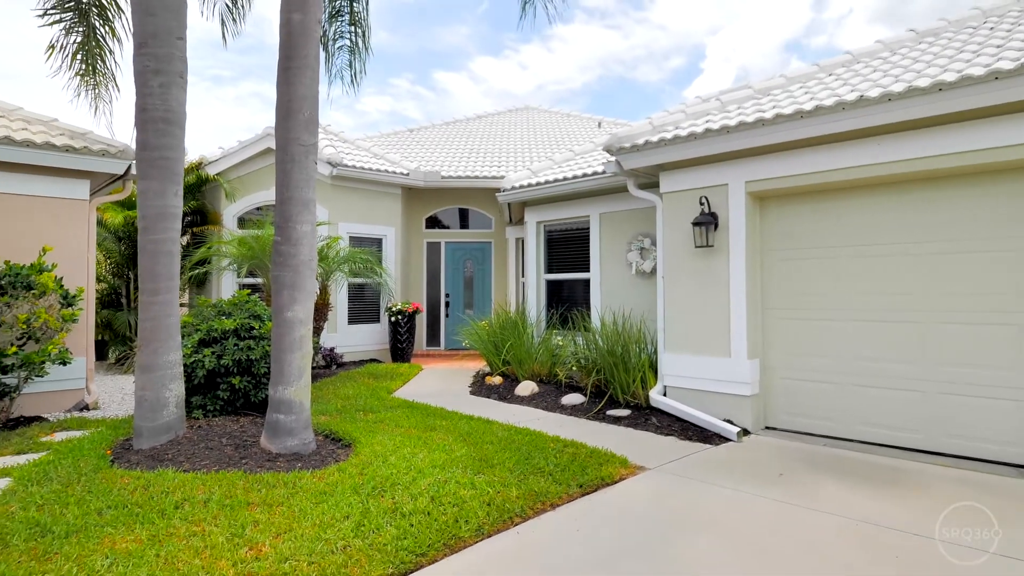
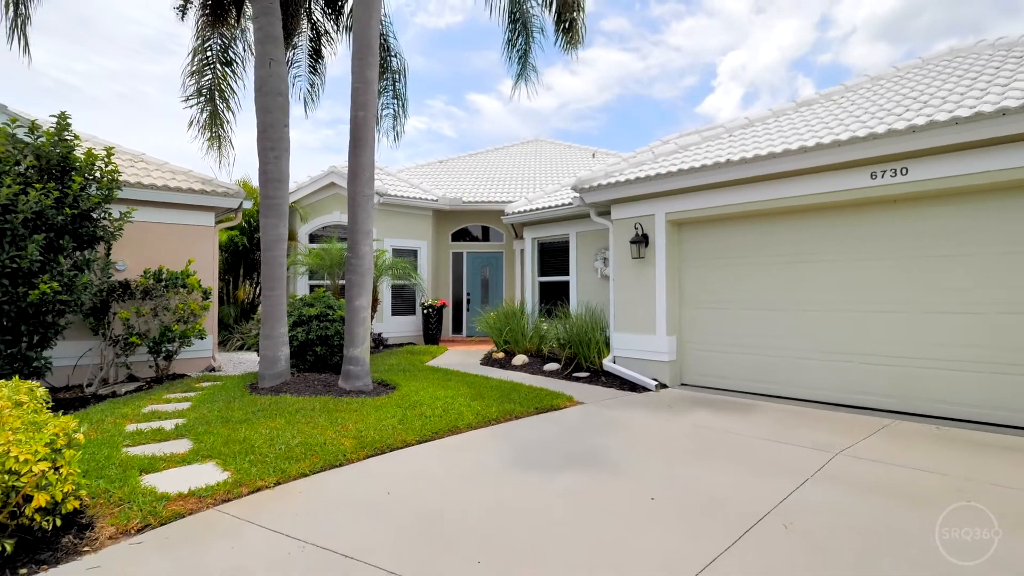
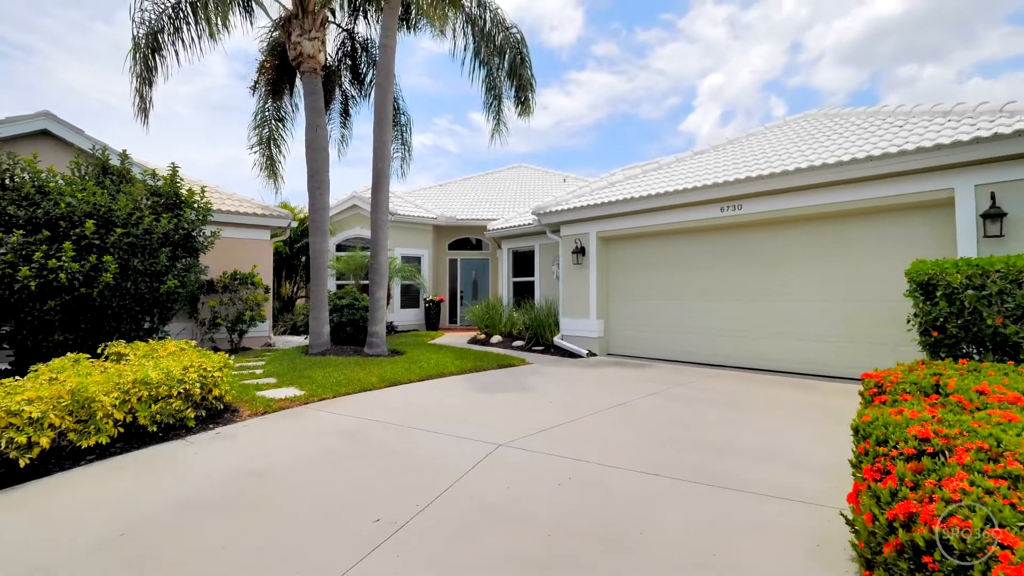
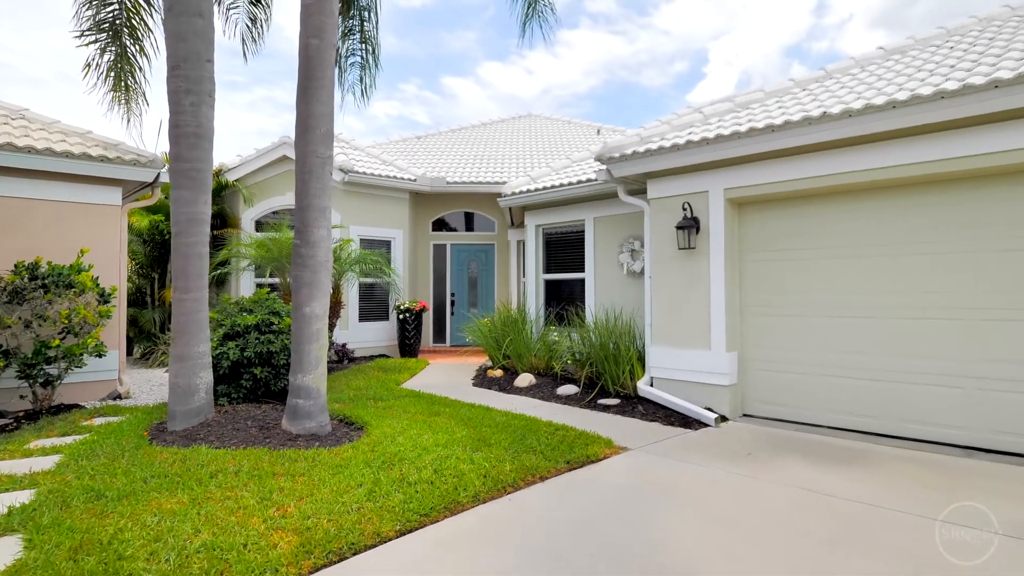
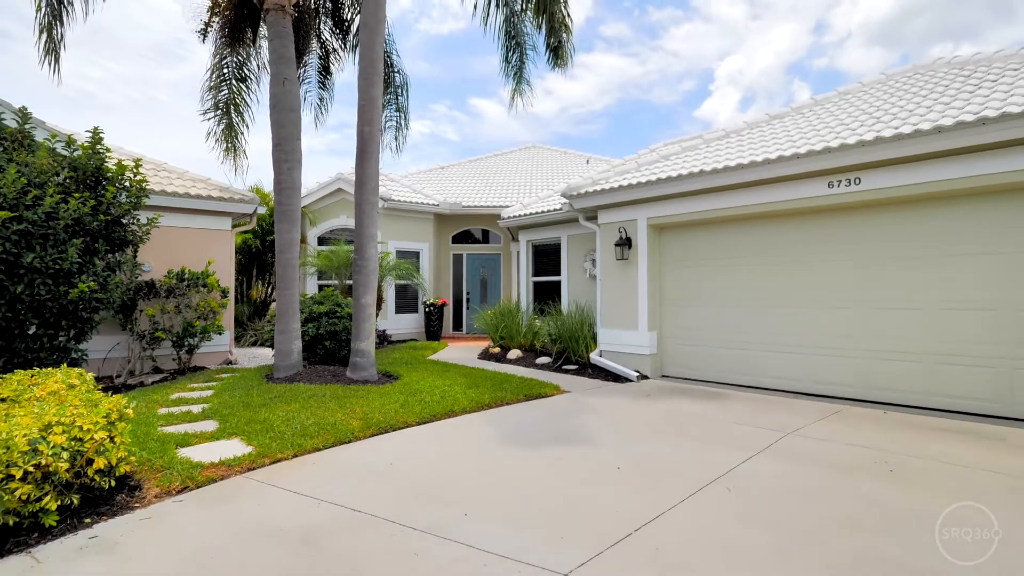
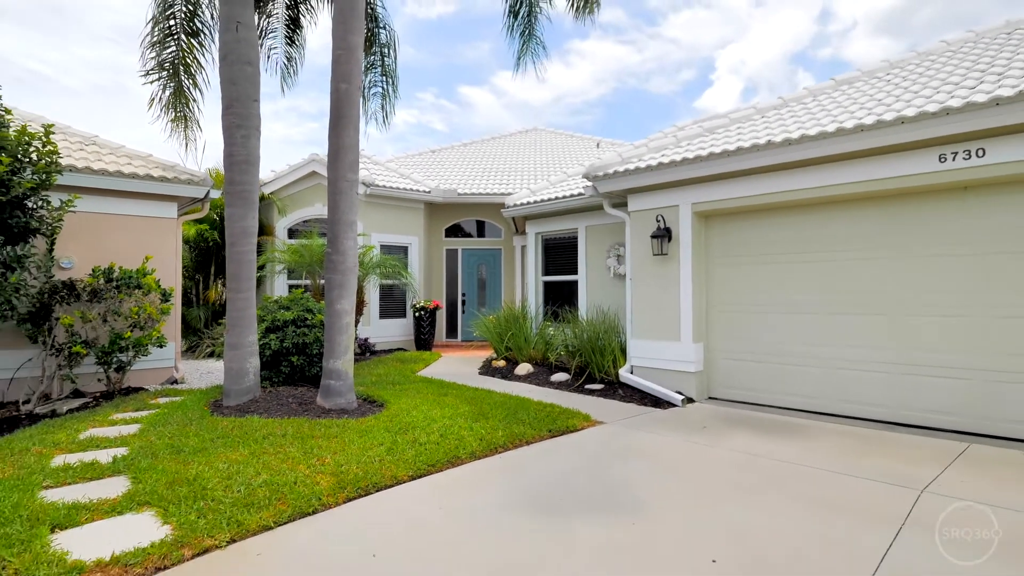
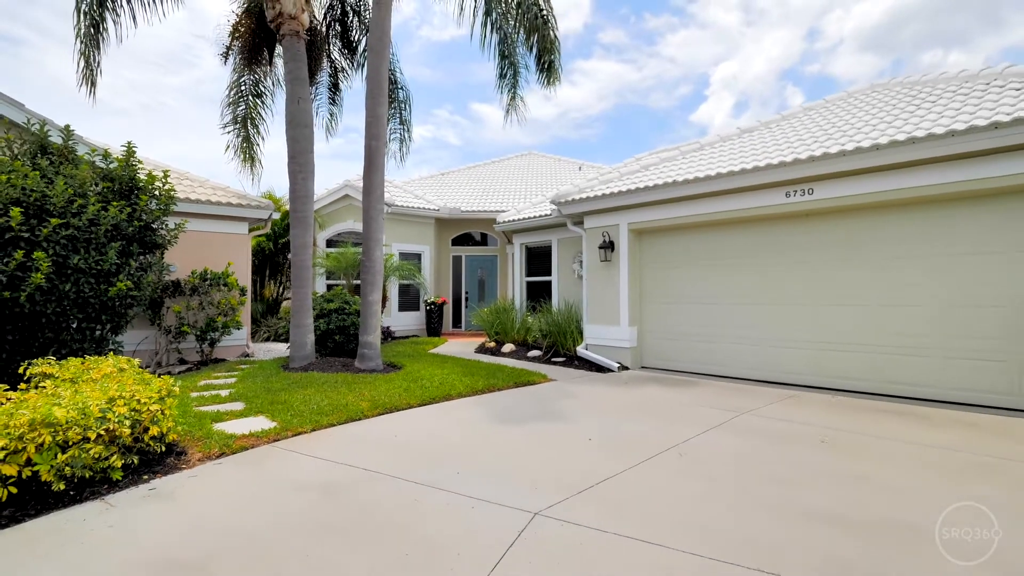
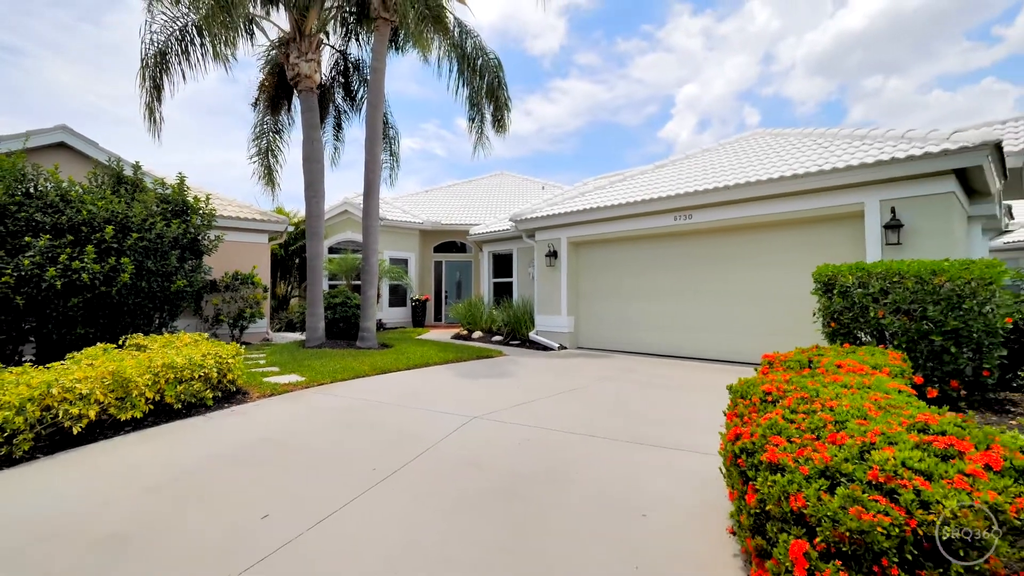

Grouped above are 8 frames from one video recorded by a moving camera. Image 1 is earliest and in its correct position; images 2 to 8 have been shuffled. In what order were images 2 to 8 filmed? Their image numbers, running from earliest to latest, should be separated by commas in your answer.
4, 6, 2, 5, 7, 3, 8
